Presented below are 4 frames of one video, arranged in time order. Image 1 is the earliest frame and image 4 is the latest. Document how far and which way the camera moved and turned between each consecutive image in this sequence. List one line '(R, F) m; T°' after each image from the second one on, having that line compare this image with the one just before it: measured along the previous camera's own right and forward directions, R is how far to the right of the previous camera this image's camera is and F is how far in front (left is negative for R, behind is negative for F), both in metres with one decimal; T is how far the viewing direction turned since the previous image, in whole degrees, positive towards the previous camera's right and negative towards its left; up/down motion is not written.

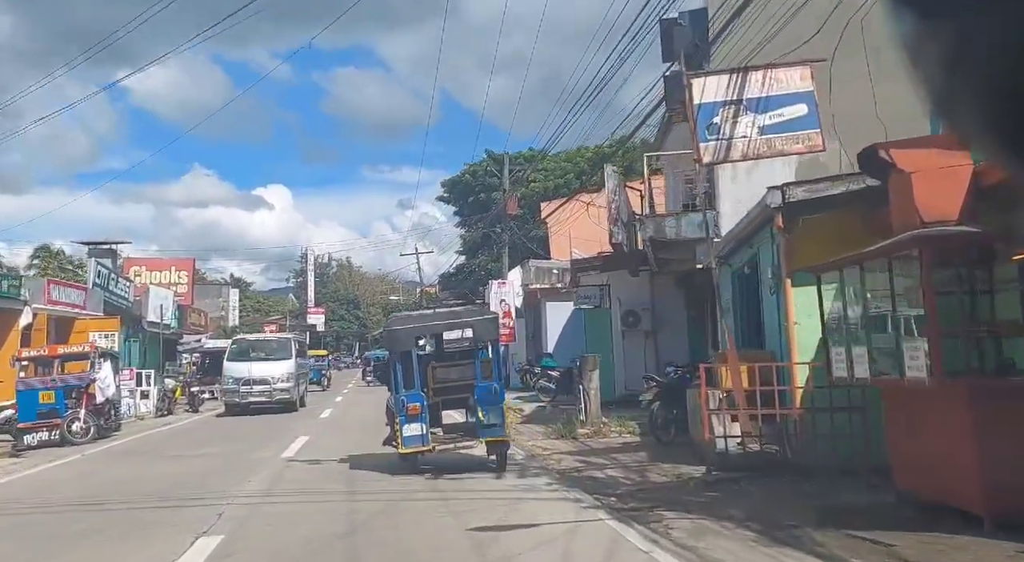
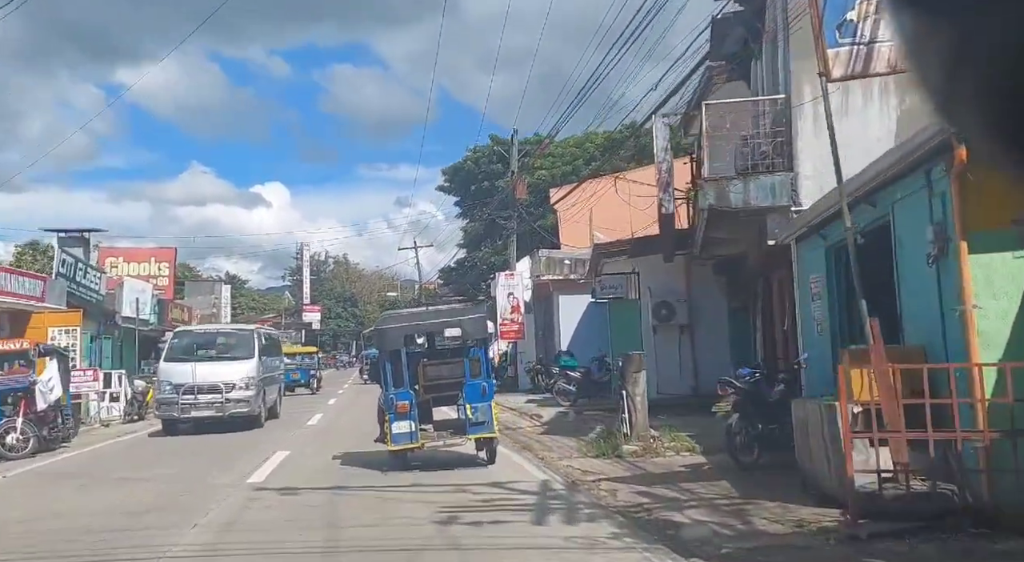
(-0.4, +2.8) m; 0°
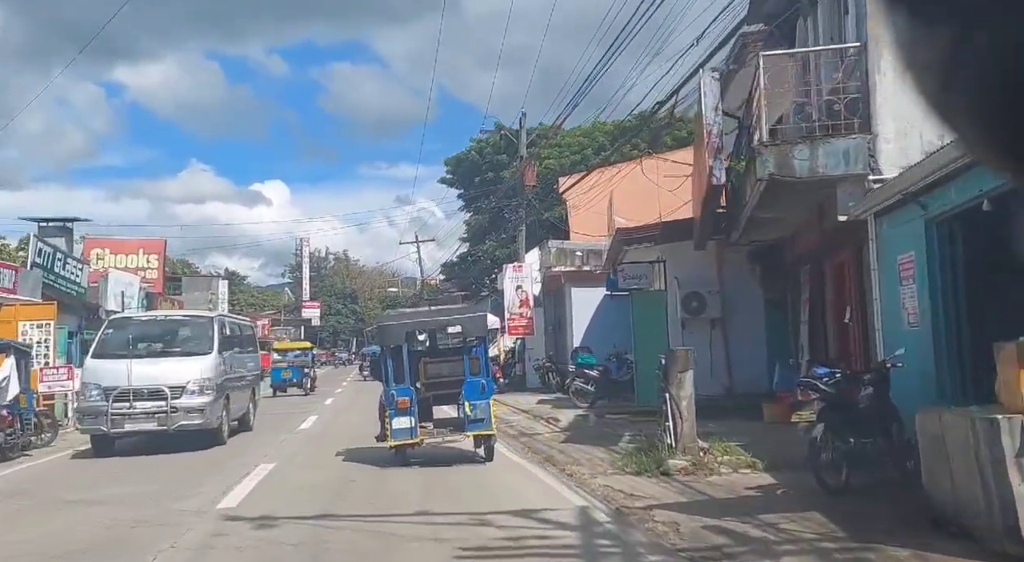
(-0.3, +1.8) m; 0°
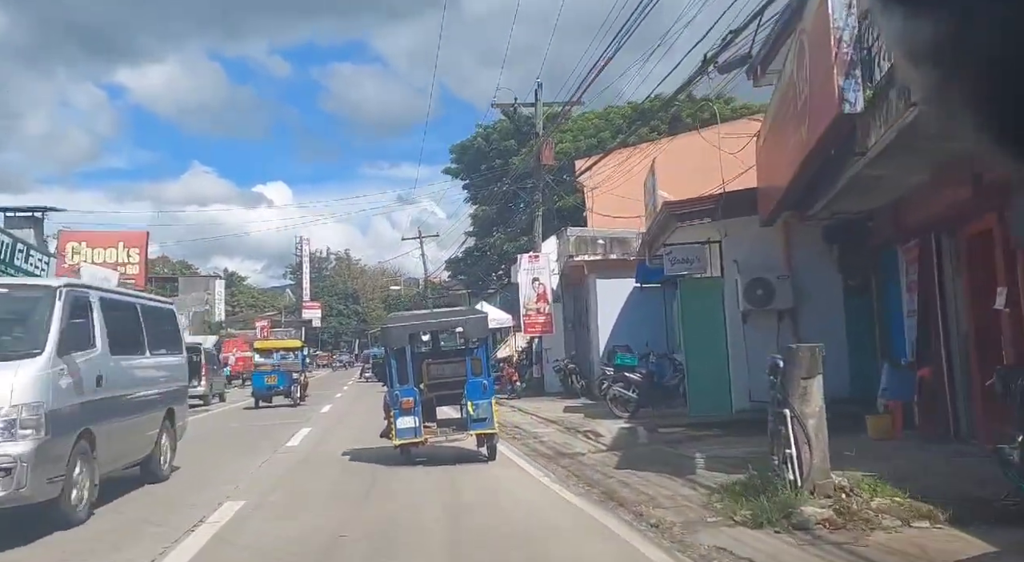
(-0.4, +2.9) m; 0°
